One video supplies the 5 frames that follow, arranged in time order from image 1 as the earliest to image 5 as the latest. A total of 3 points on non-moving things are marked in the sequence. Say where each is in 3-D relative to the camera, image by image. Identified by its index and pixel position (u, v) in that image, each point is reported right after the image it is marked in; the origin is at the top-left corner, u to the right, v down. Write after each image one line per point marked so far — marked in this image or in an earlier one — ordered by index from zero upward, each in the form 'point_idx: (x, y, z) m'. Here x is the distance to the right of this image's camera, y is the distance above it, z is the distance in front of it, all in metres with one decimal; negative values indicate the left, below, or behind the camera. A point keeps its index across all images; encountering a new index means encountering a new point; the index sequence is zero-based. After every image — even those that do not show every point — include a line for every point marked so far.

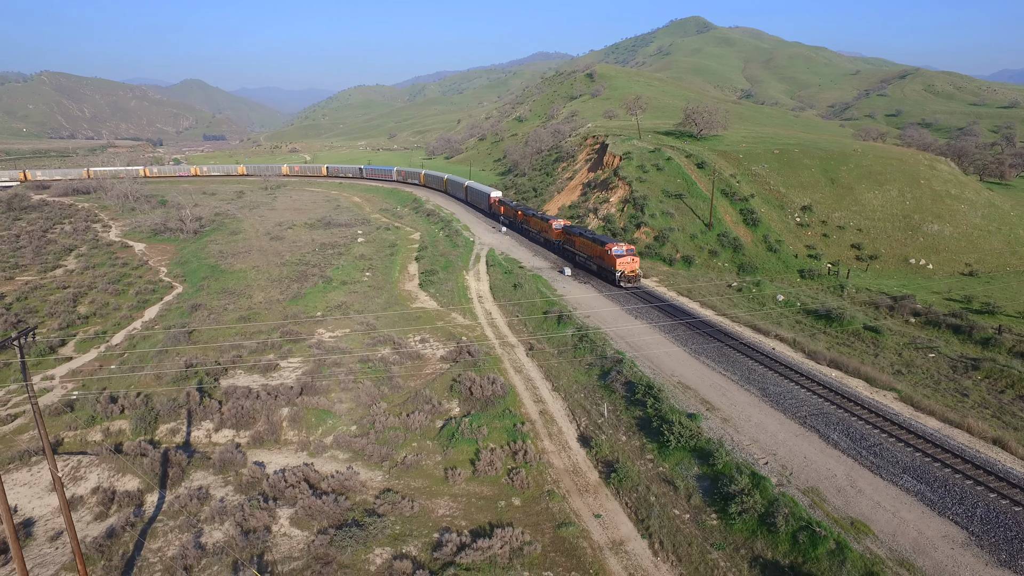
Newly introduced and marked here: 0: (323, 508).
0: (-5.0, -5.8, +17.0) m
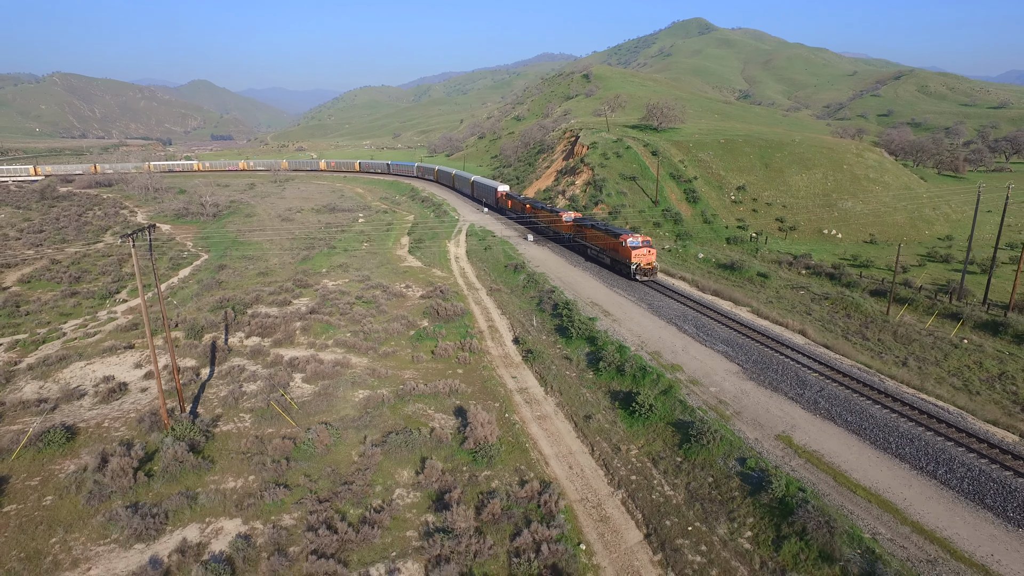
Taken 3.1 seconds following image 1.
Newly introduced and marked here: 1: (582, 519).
0: (-7.2, -3.2, +24.6) m
1: (+1.6, -5.4, +15.0) m
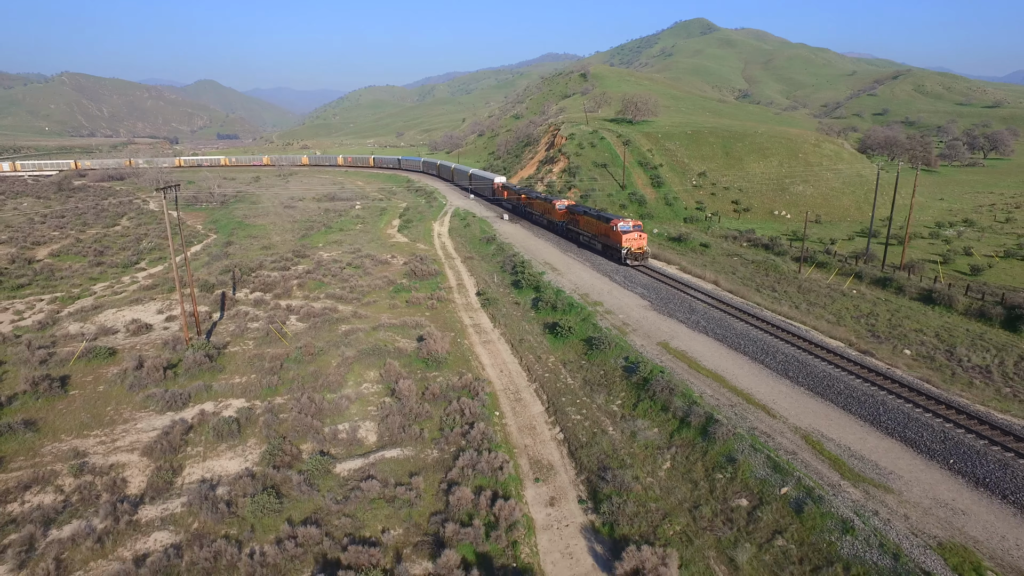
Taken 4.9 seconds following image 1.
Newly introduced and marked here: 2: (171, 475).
0: (-9.1, -1.2, +29.6) m
1: (-0.4, -3.4, +20.0) m
2: (-8.6, -4.7, +16.2) m
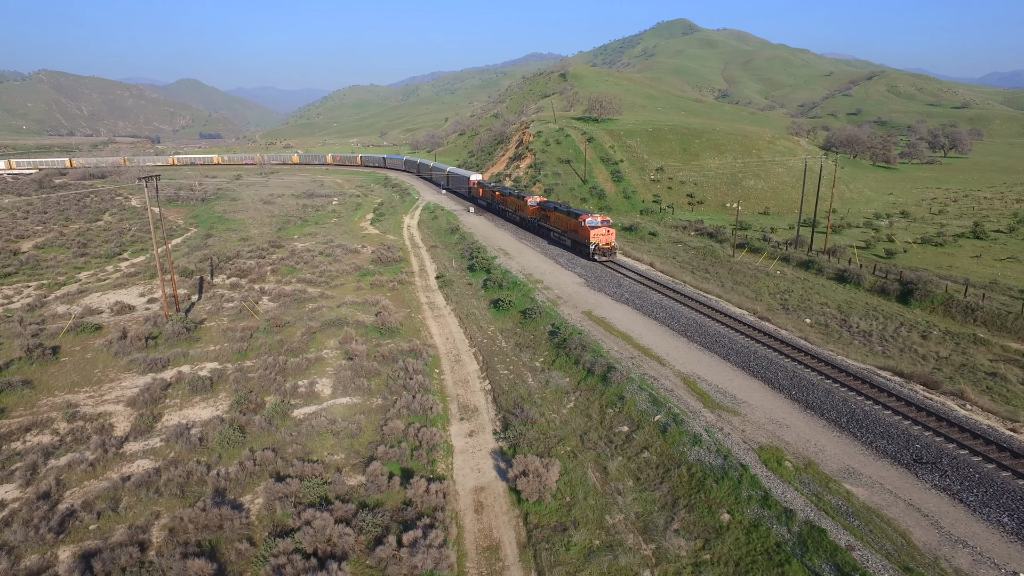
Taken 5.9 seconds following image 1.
0: (-11.4, -0.3, +32.3) m
1: (-2.5, -2.5, +22.9) m
2: (-10.6, -3.9, +18.9) m
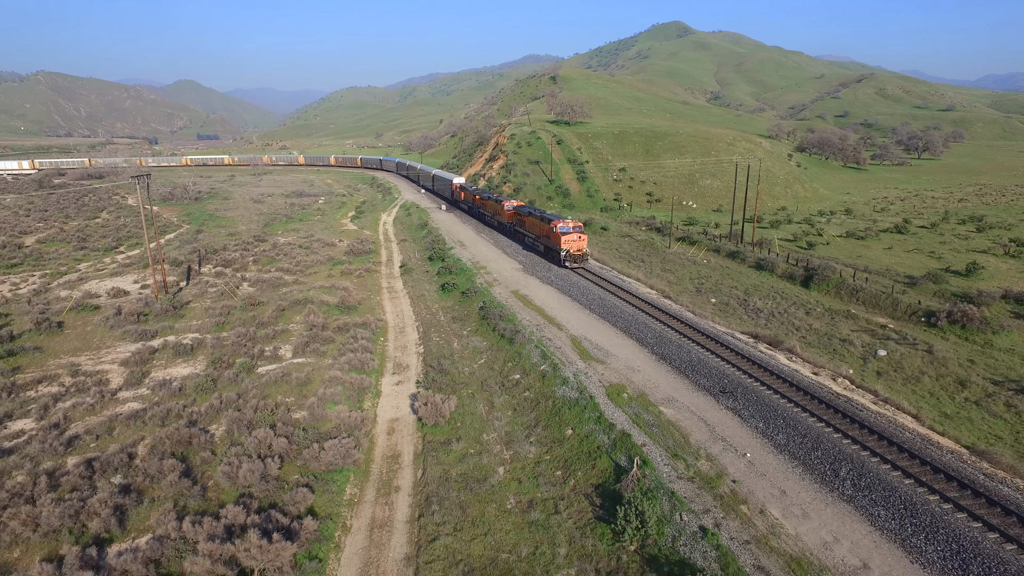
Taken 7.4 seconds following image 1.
0: (-14.1, +0.4, +36.4) m
1: (-5.2, -1.8, +26.9) m
2: (-13.3, -3.1, +22.9) m
